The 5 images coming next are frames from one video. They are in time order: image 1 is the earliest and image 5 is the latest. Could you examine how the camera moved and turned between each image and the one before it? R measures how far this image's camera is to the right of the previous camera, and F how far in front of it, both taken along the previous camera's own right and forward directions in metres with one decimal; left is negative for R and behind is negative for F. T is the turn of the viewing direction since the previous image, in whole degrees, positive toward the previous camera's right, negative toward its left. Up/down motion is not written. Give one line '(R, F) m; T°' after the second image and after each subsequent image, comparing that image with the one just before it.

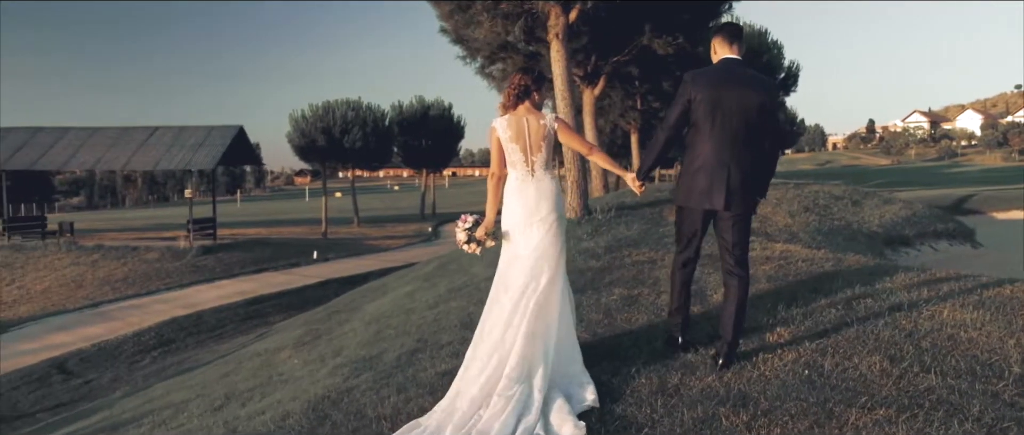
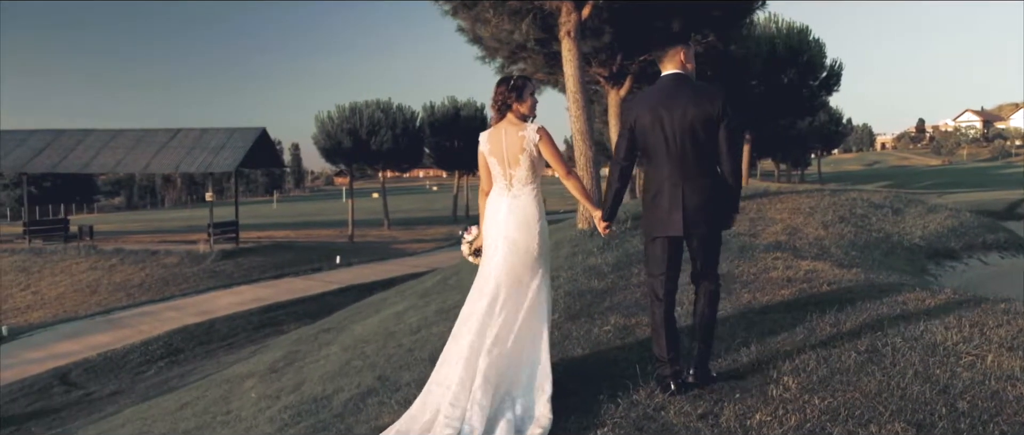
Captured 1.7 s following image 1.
(+0.4, +0.7) m; -3°
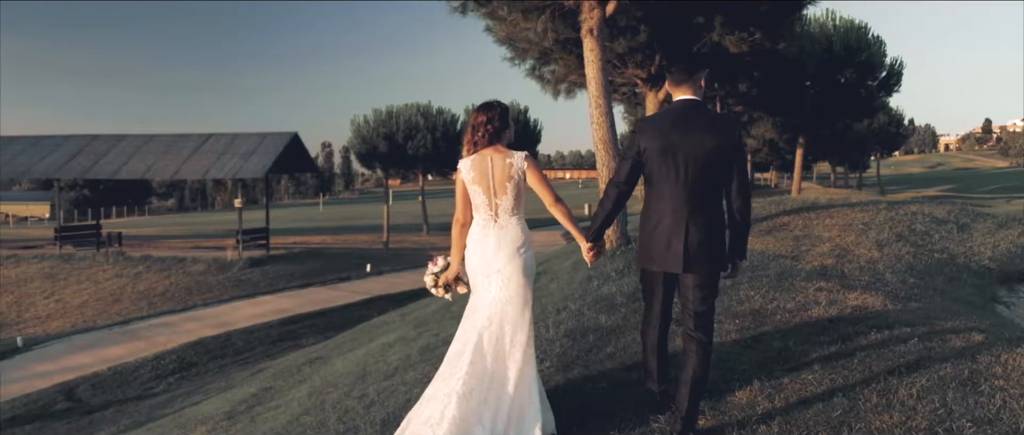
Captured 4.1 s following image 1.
(+0.4, +1.0) m; -4°
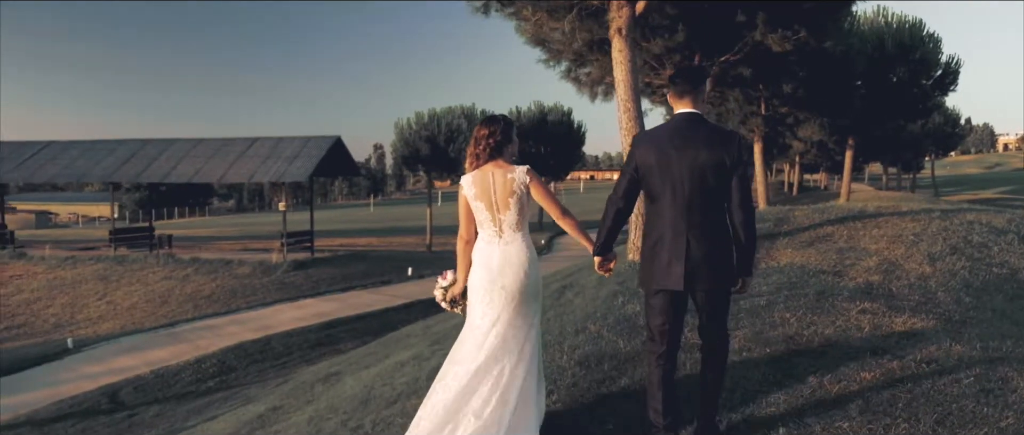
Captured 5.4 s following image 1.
(+0.3, +0.3) m; -4°
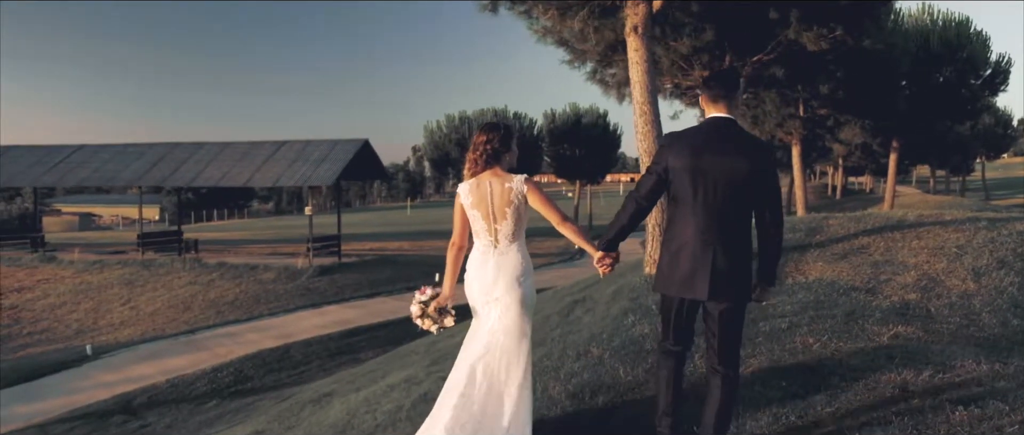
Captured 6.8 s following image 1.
(+0.3, +0.5) m; -3°
